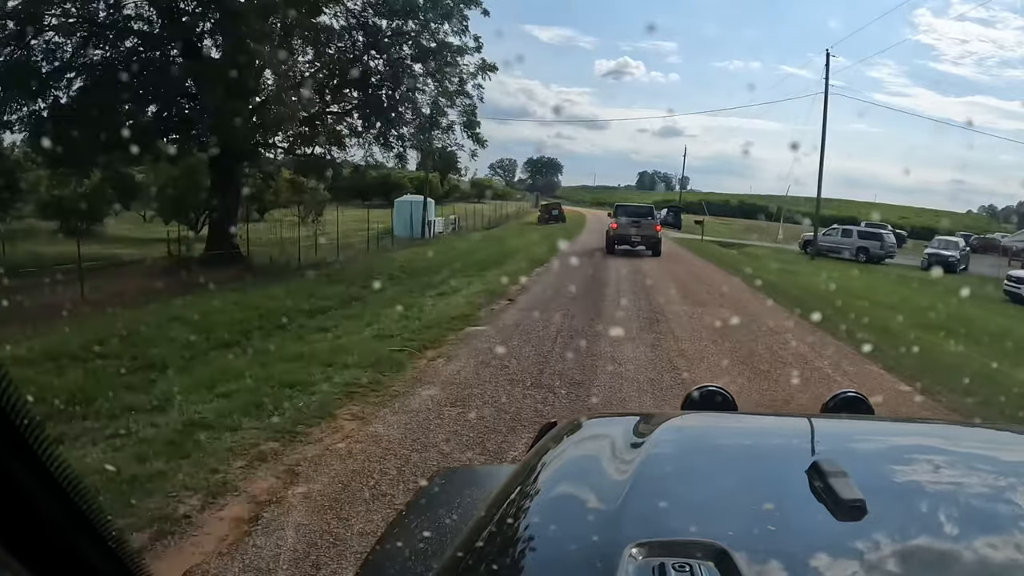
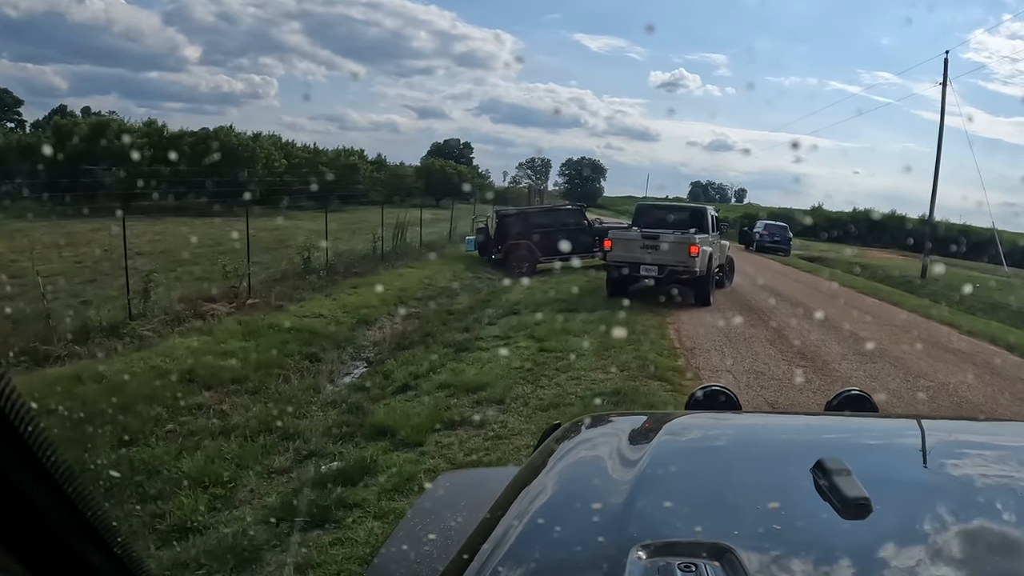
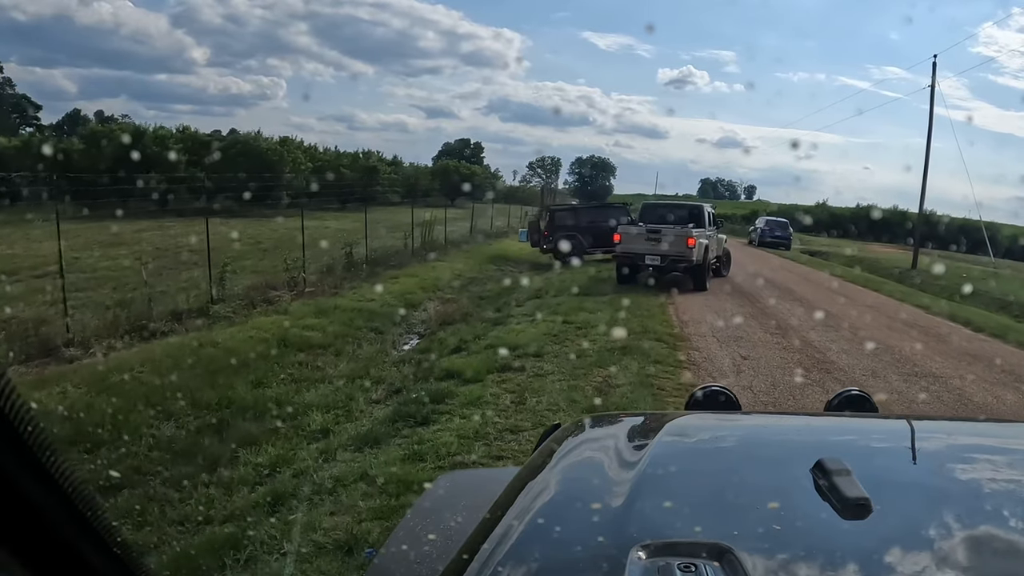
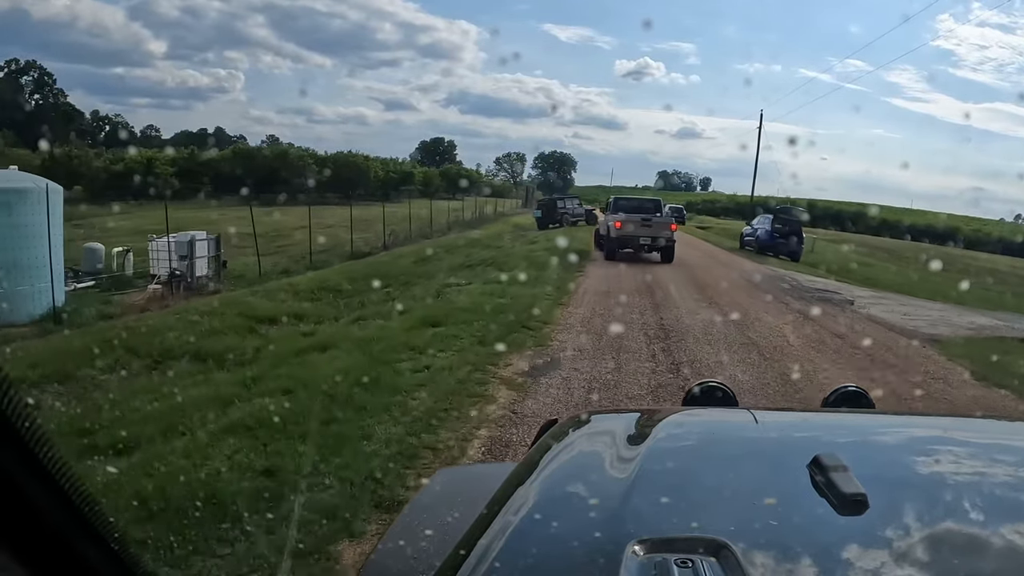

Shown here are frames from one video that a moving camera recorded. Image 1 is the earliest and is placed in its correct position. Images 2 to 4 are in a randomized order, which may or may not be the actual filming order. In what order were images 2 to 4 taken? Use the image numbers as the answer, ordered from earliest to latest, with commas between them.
4, 3, 2
